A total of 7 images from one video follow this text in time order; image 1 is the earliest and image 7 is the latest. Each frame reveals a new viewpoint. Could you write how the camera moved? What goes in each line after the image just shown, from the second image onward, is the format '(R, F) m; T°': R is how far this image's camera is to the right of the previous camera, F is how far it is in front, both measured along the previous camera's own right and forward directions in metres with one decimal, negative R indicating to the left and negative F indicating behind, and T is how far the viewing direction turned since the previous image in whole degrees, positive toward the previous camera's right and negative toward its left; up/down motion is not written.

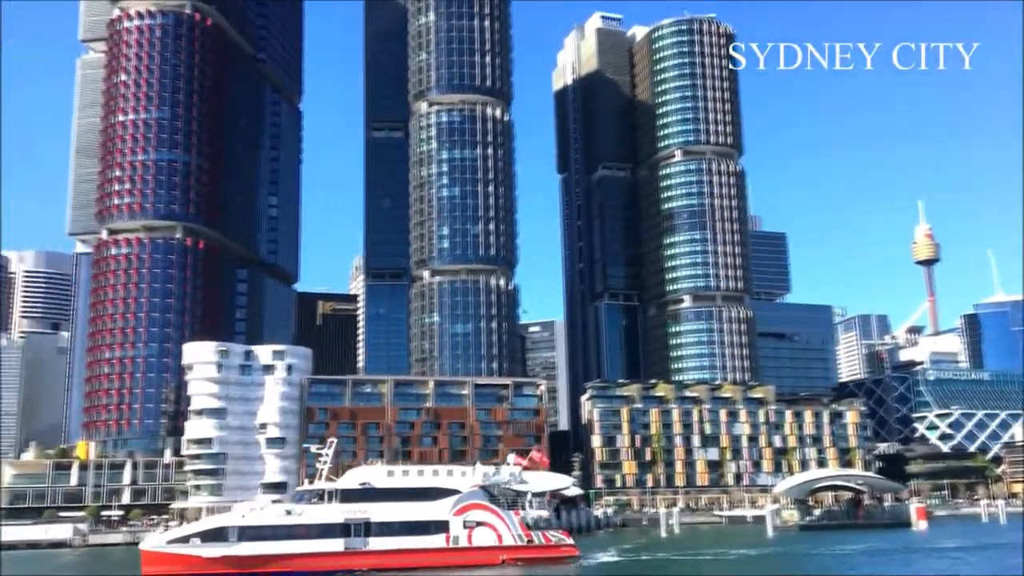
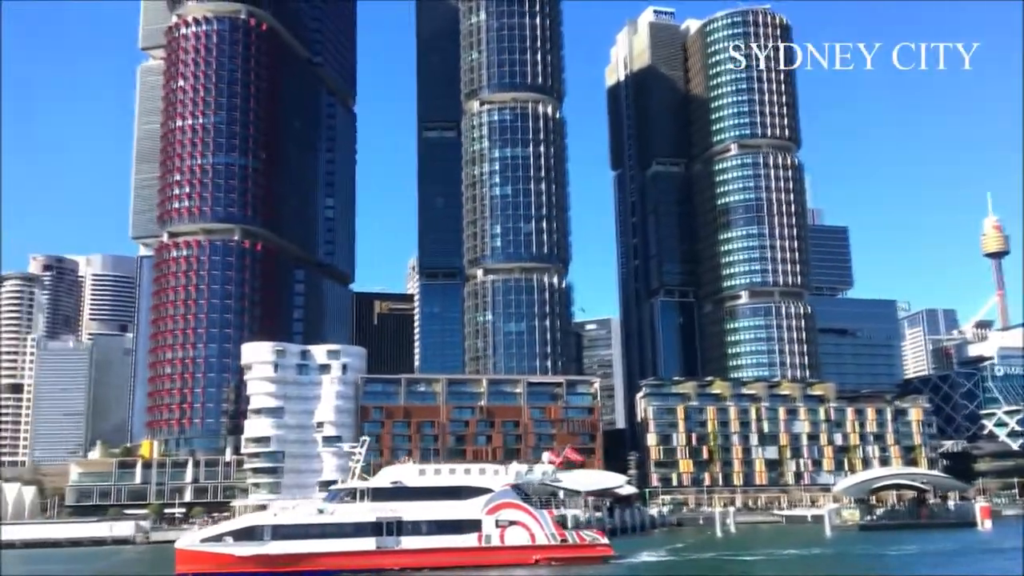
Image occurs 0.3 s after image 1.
(+0.7, +0.3) m; -3°
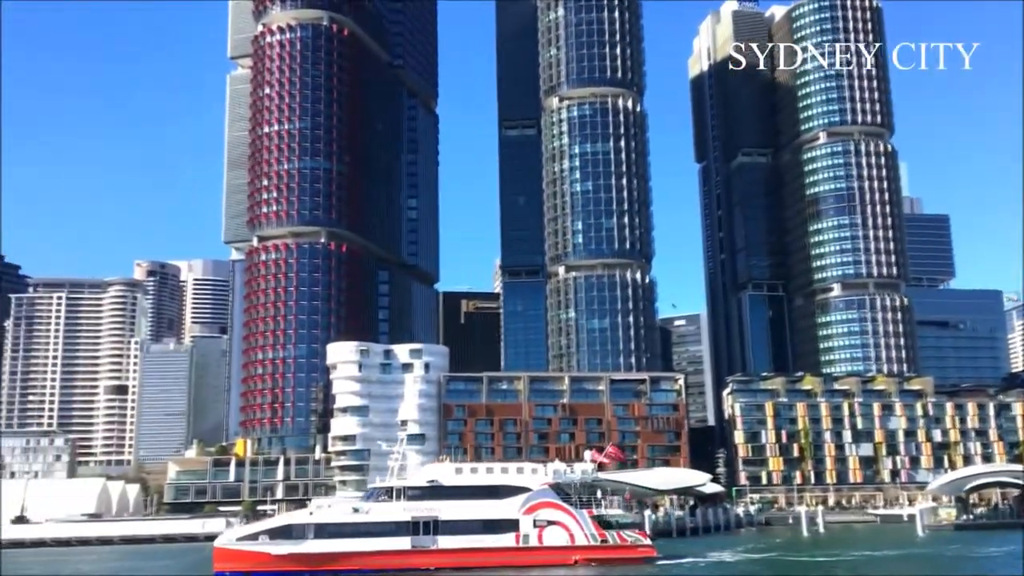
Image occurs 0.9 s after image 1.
(+1.4, +0.5) m; -5°
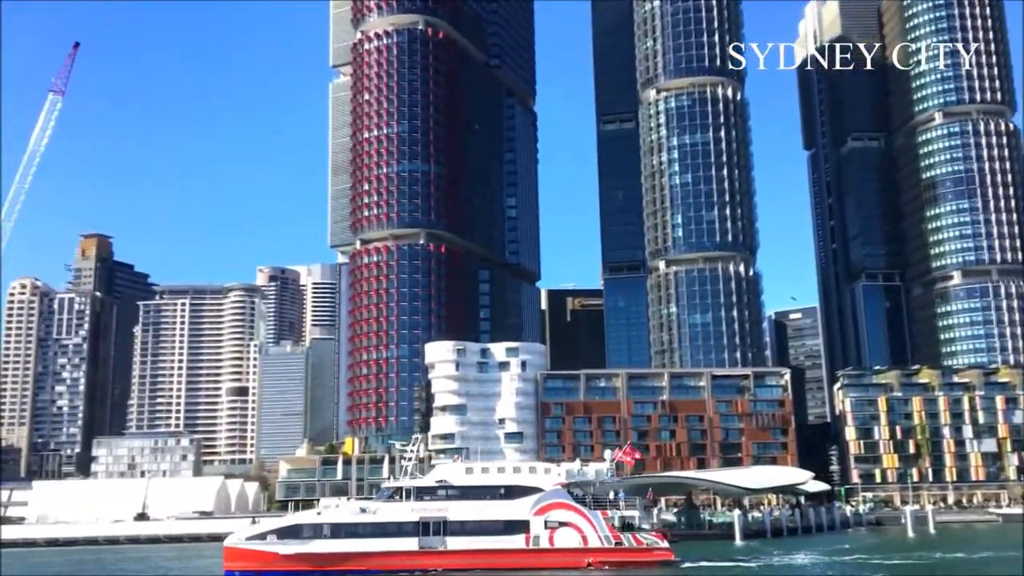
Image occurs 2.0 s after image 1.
(+2.6, +0.8) m; -7°
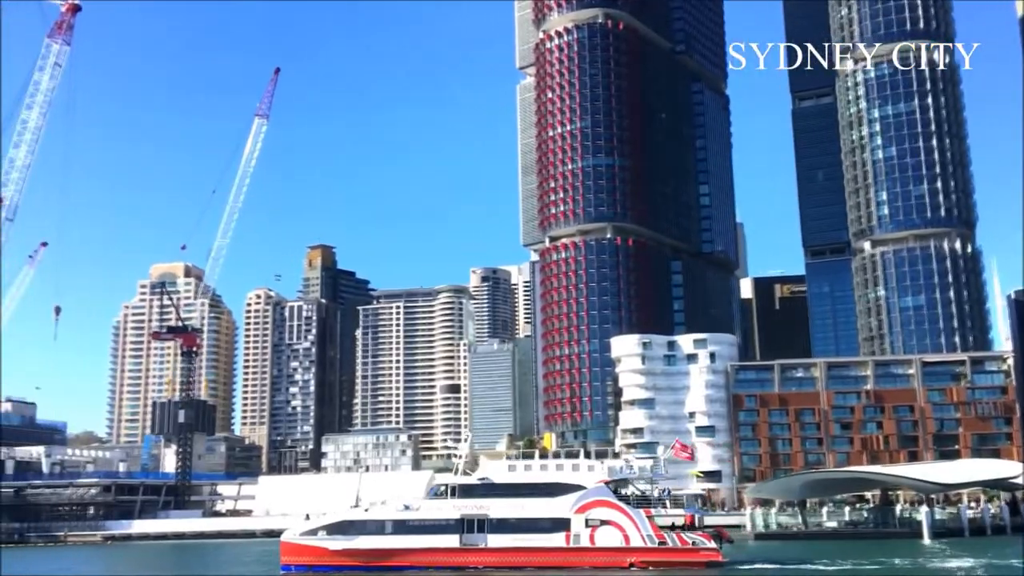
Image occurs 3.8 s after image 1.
(+4.3, +0.9) m; -13°
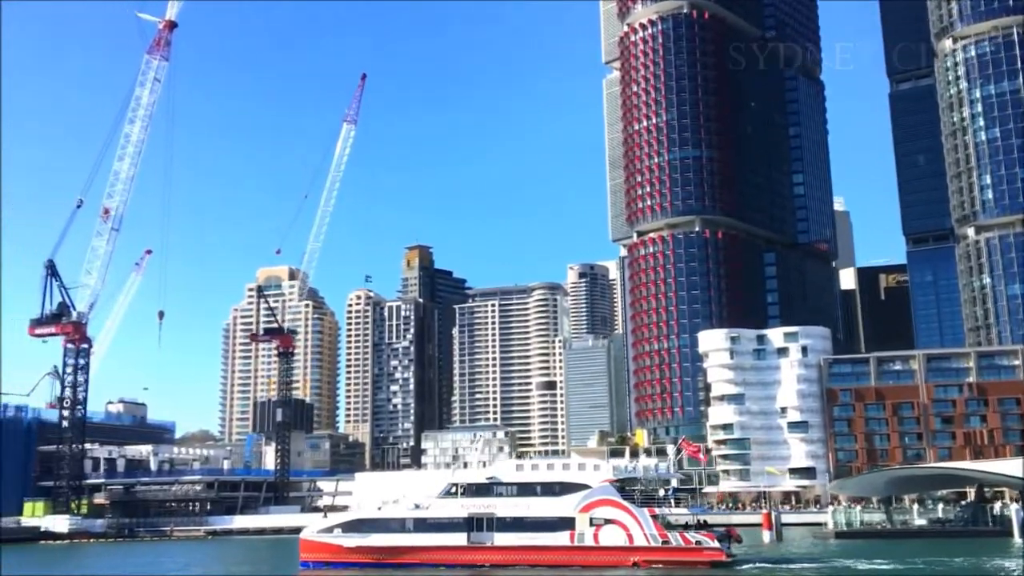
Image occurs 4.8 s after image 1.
(+2.4, -0.1) m; -6°
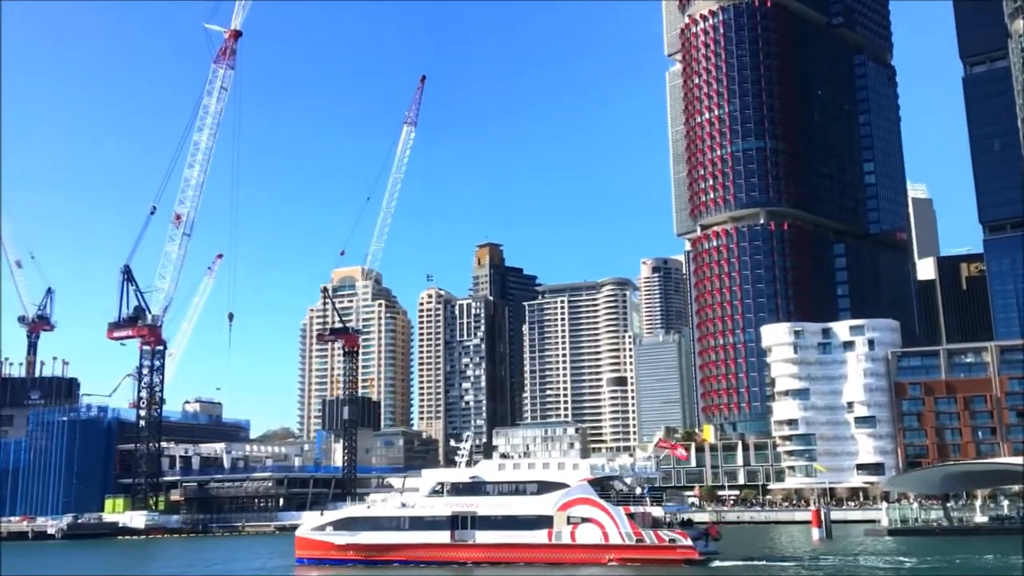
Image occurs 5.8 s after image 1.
(+2.4, -0.3) m; -5°
